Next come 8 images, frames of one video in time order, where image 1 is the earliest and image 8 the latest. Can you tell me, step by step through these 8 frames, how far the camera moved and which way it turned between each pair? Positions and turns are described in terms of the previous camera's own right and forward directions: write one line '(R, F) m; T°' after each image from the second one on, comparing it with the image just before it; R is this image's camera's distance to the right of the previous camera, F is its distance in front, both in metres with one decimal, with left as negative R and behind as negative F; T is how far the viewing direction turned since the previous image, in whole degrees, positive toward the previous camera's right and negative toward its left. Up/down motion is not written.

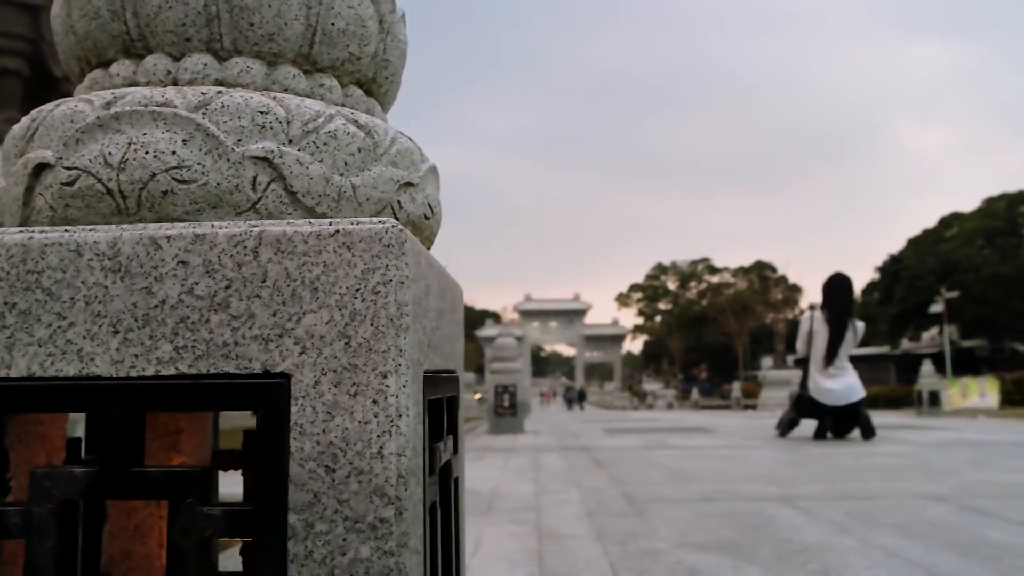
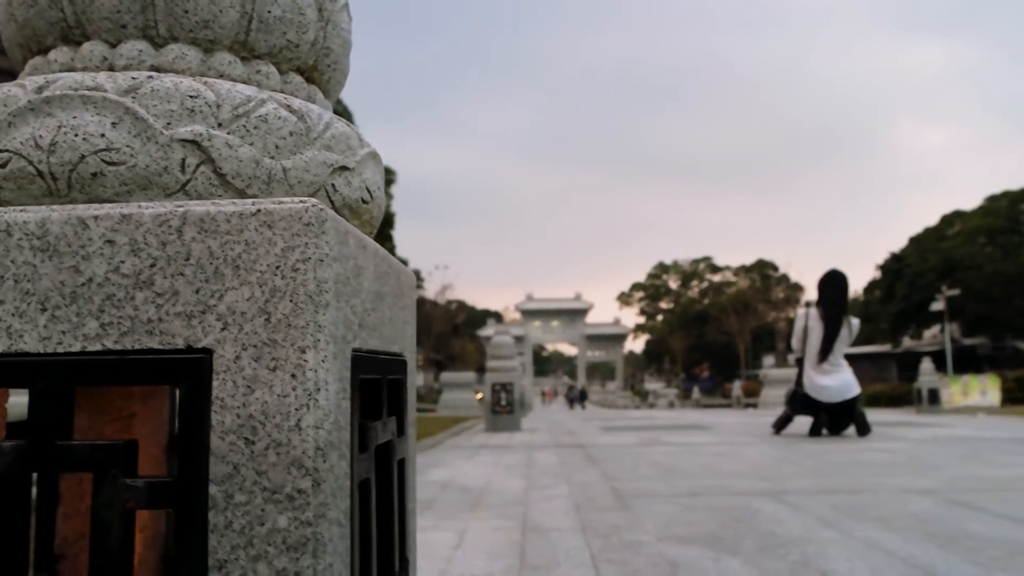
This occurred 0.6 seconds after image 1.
(+0.1, 0.0) m; 0°
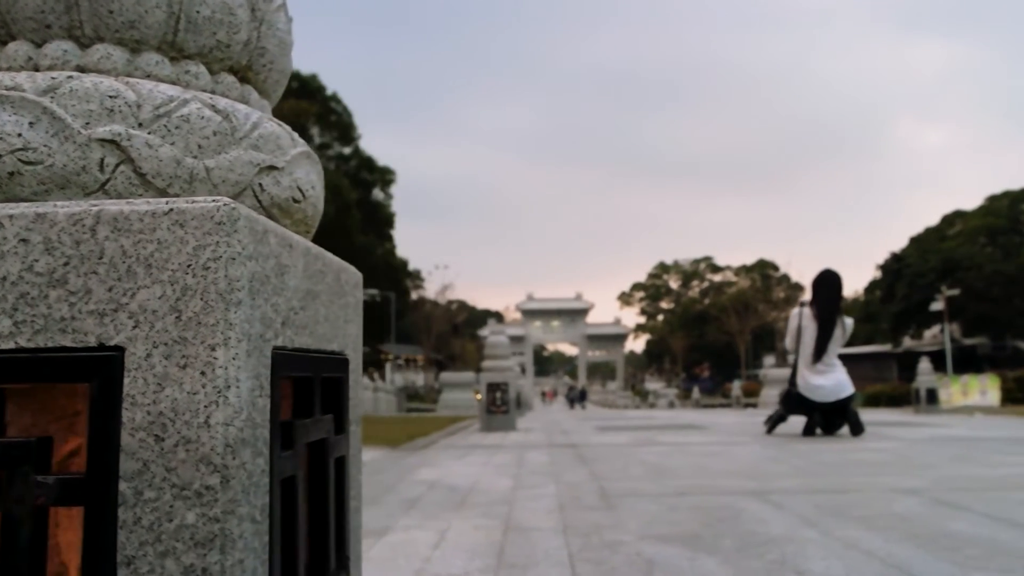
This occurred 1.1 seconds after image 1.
(+0.1, 0.0) m; 0°
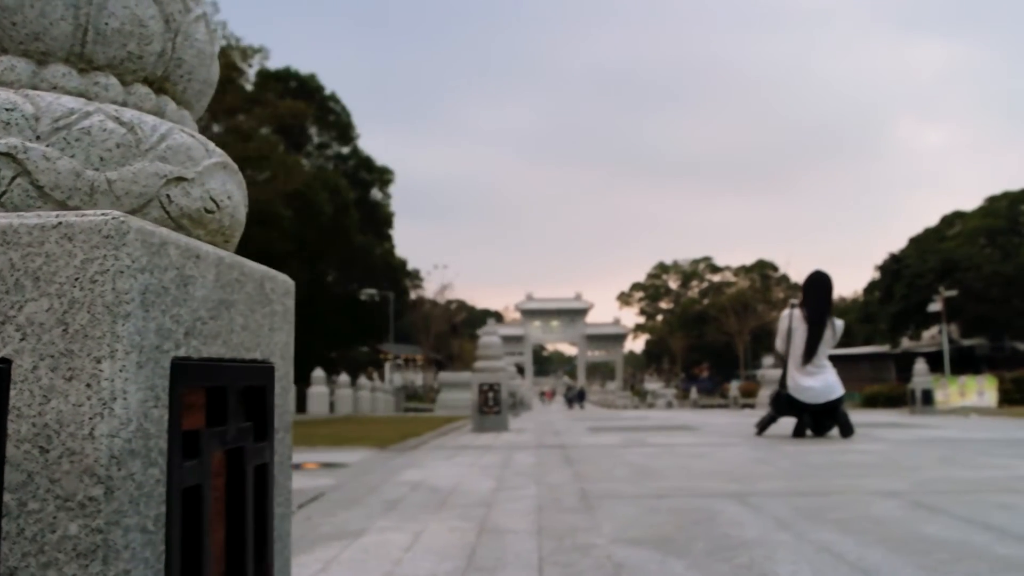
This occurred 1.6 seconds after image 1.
(+0.2, 0.0) m; 0°
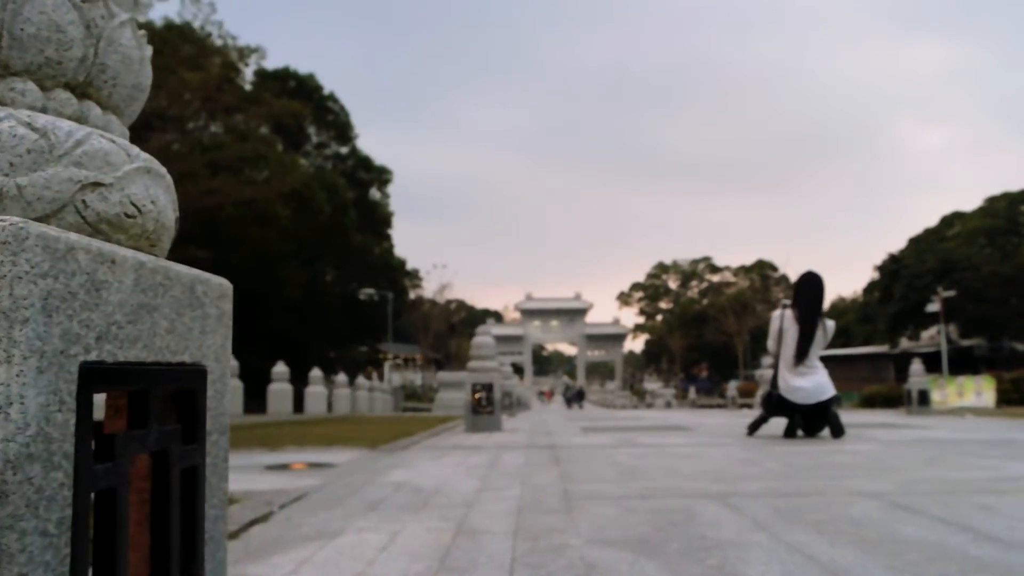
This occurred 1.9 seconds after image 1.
(+0.1, 0.0) m; 0°
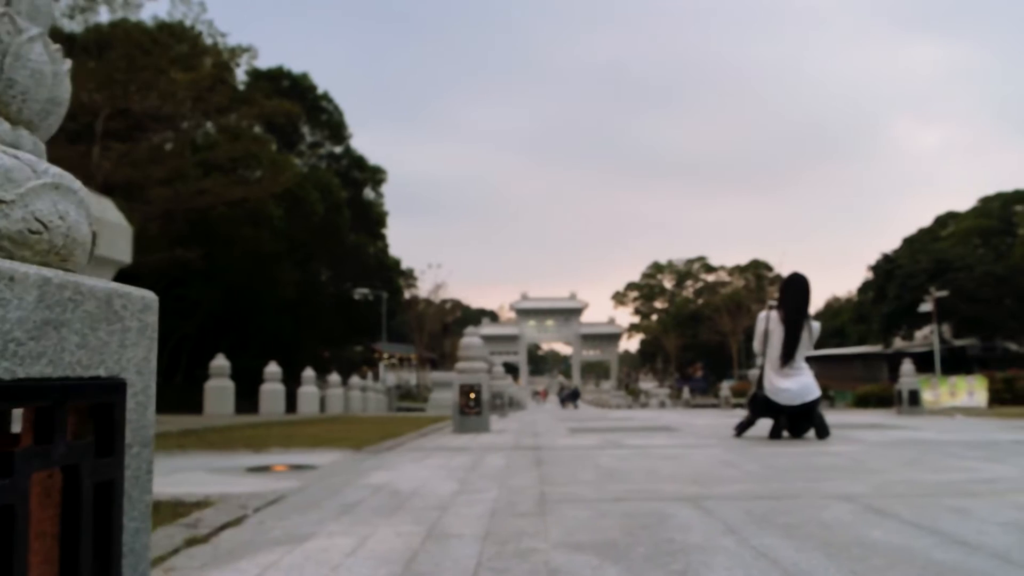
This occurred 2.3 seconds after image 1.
(+0.2, 0.0) m; 0°
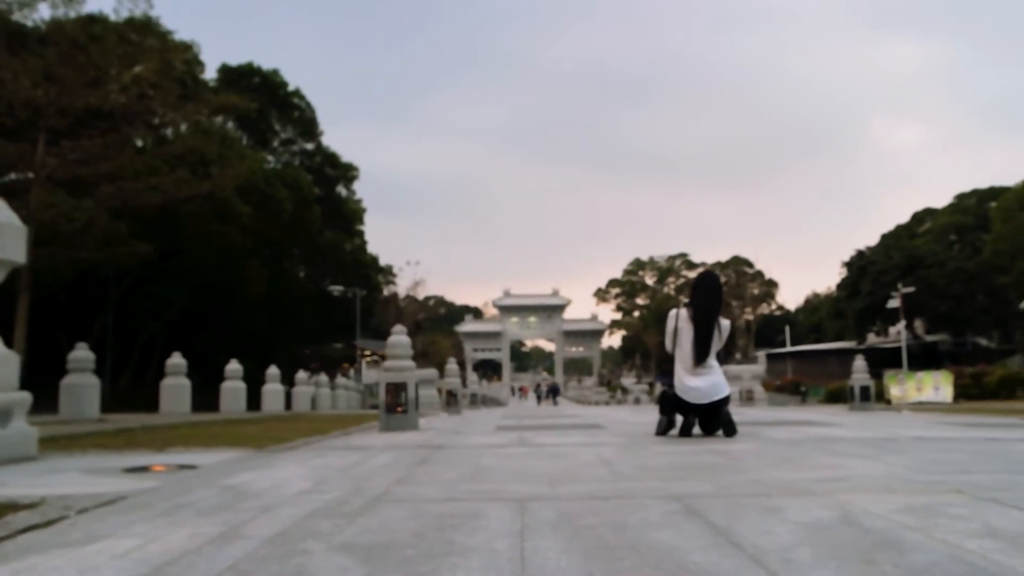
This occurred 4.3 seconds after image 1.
(+1.3, 0.0) m; 0°
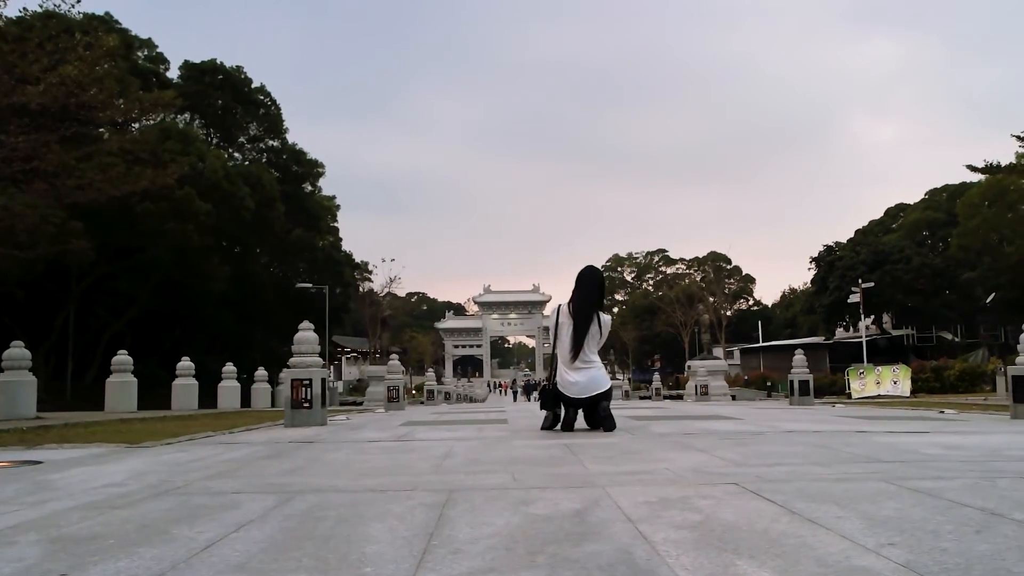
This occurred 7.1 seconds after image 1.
(+1.7, -0.1) m; 0°
